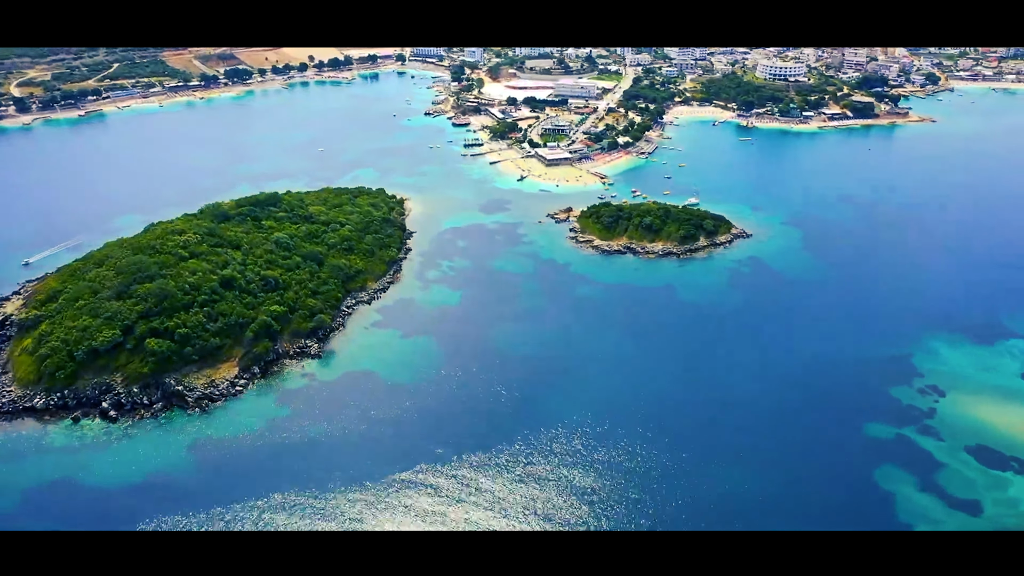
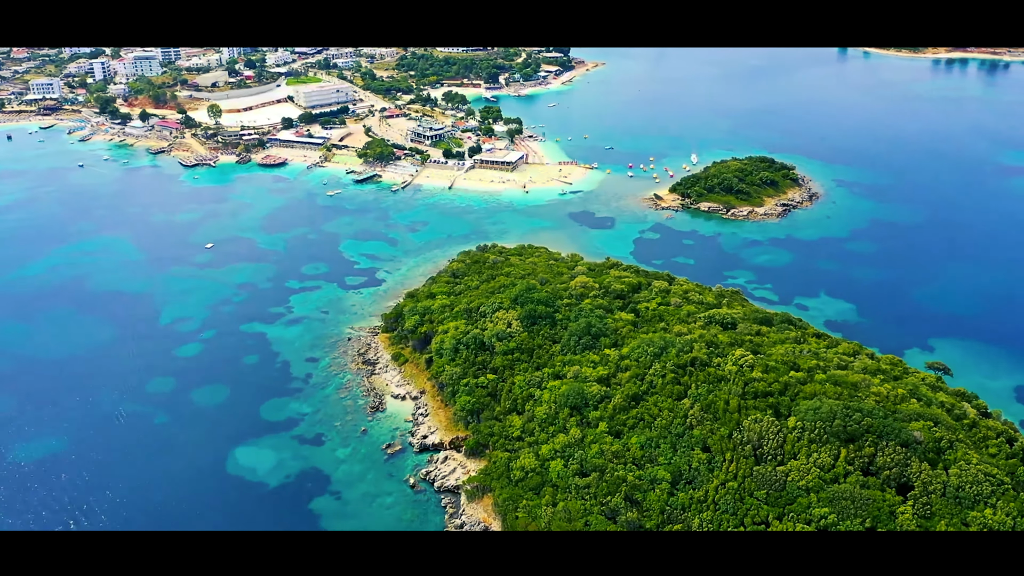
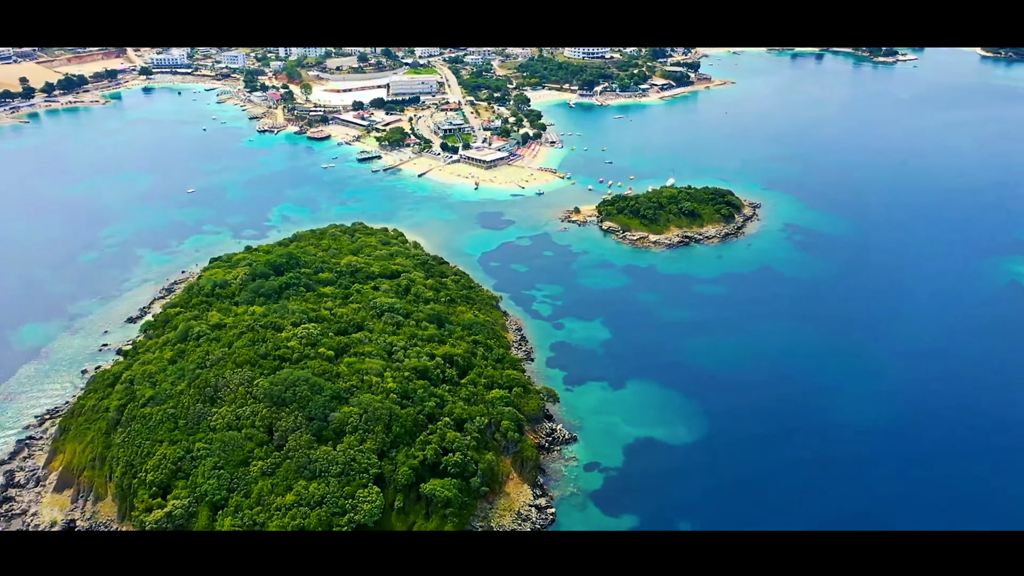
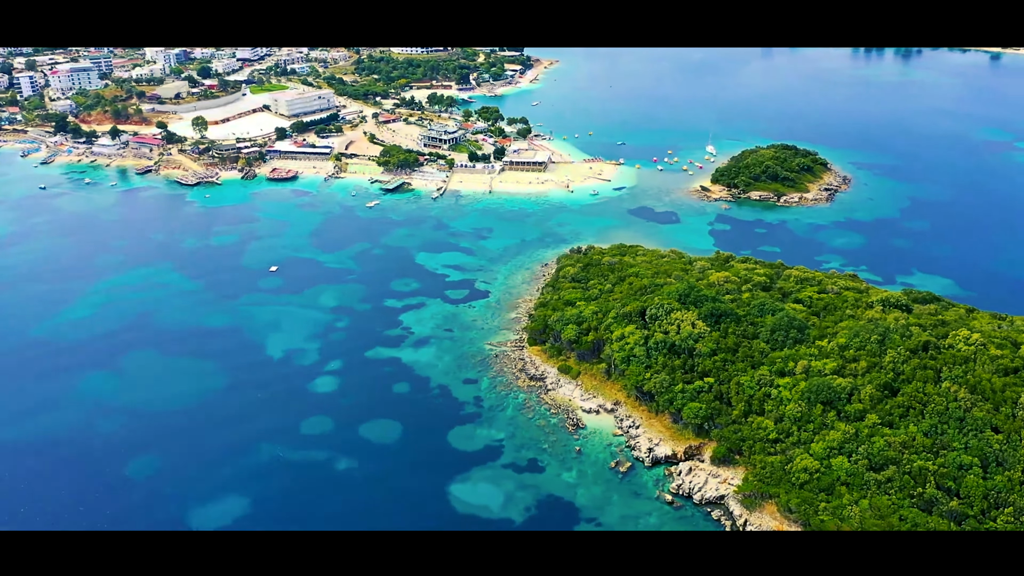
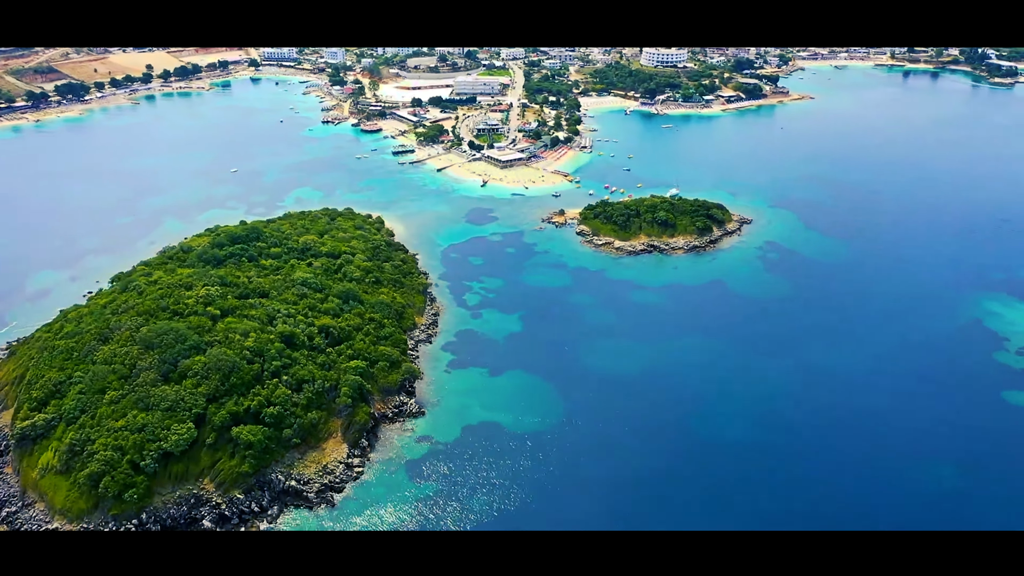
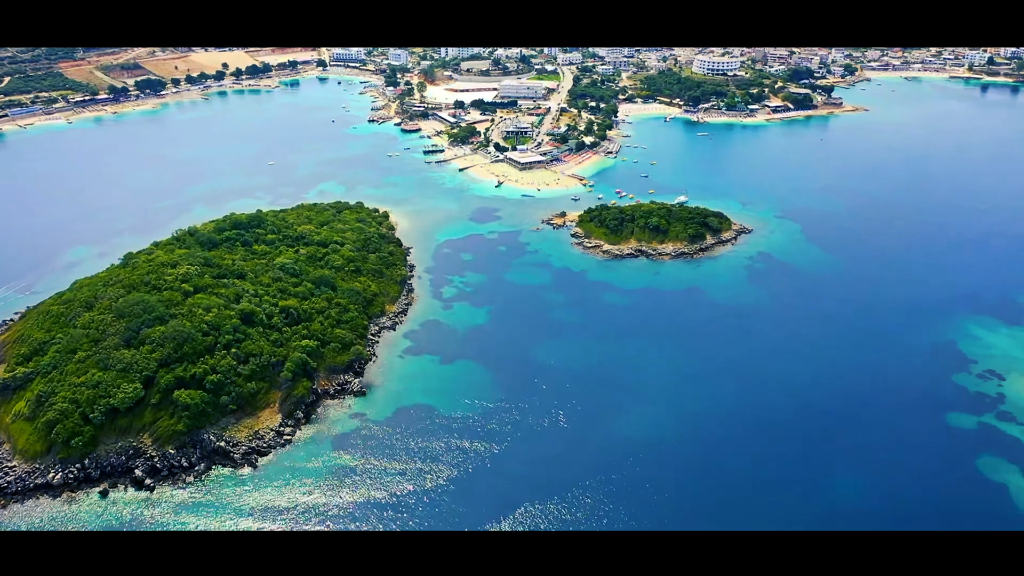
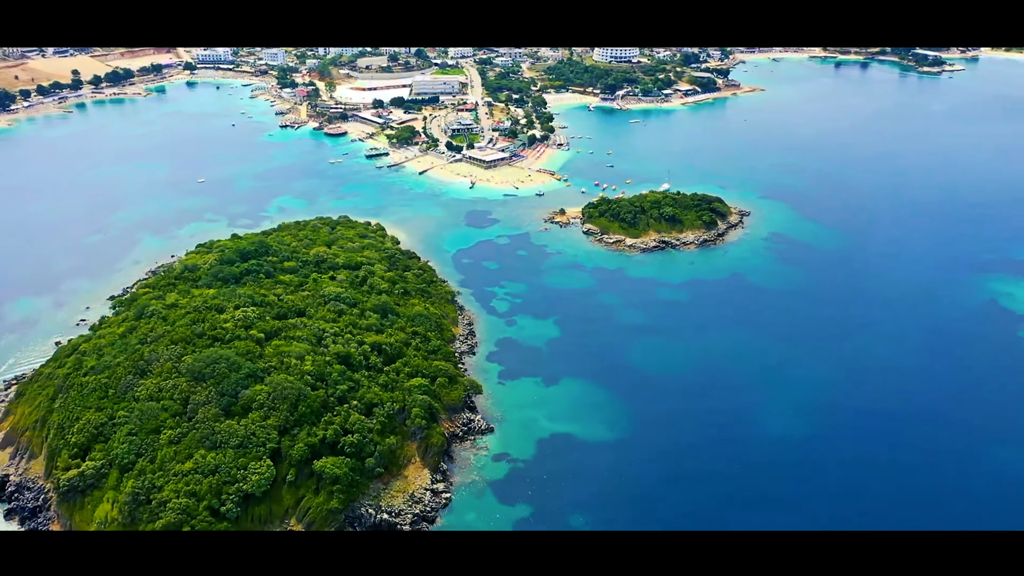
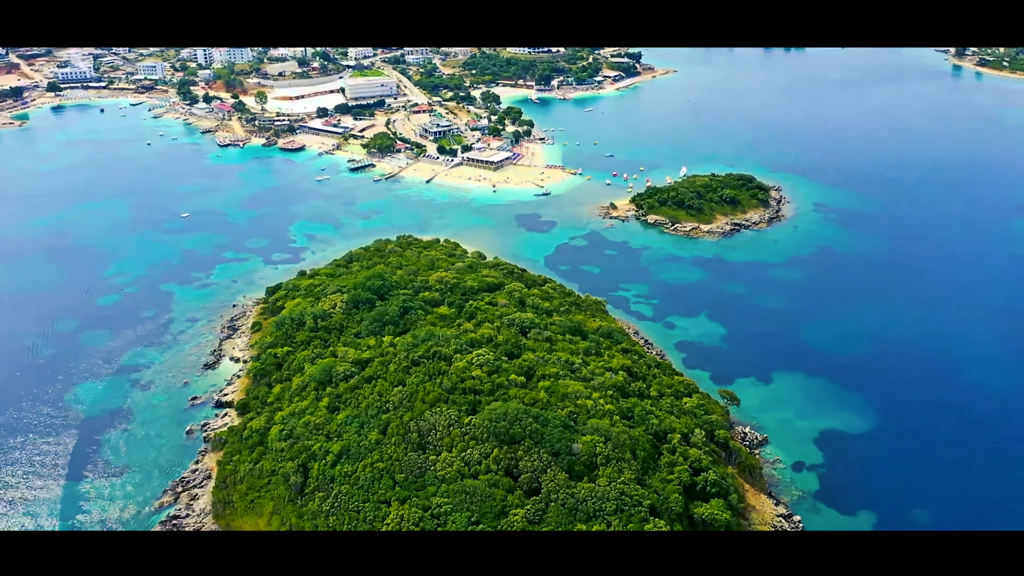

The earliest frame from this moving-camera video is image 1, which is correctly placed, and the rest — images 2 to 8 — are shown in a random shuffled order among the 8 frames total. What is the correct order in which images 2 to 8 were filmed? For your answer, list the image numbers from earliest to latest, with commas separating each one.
6, 5, 7, 3, 8, 2, 4
